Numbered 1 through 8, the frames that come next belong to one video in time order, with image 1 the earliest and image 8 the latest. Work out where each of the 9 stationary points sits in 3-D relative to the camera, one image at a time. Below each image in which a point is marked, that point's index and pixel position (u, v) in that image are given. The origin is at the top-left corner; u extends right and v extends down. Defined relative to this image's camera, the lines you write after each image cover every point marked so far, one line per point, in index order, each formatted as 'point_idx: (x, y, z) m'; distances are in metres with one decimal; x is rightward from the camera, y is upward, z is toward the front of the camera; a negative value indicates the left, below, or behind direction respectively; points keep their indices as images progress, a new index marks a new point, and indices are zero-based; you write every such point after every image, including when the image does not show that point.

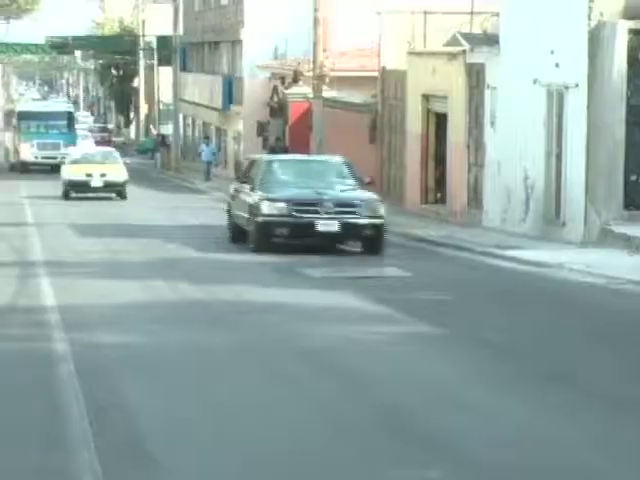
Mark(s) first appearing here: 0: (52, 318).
0: (-1.8, -0.6, +15.4) m
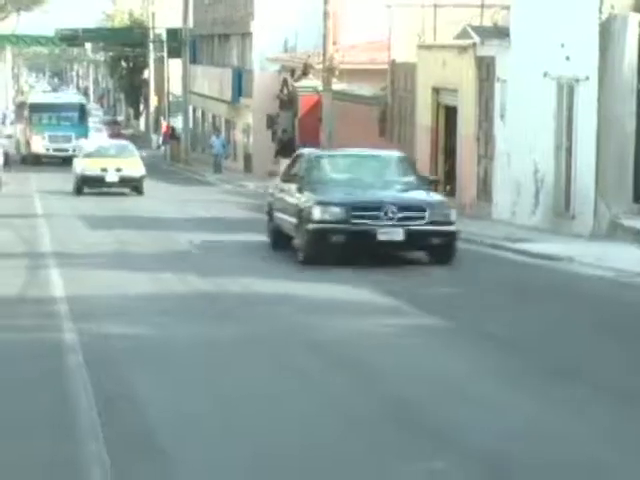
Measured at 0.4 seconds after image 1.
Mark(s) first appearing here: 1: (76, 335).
0: (-1.7, -0.5, +15.4) m
1: (-1.6, -0.6, +14.9) m
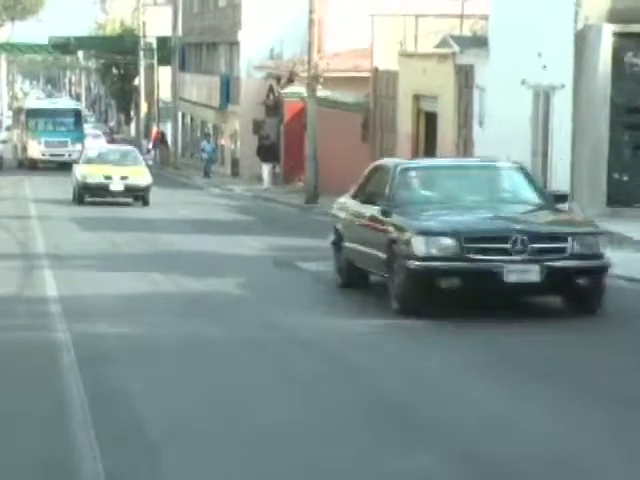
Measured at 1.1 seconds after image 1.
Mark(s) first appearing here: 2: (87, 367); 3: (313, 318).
0: (-1.8, -0.5, +15.9) m
1: (-1.7, -0.6, +15.4) m
2: (-1.5, -0.8, +14.2) m
3: (0.0, -0.6, +15.3) m
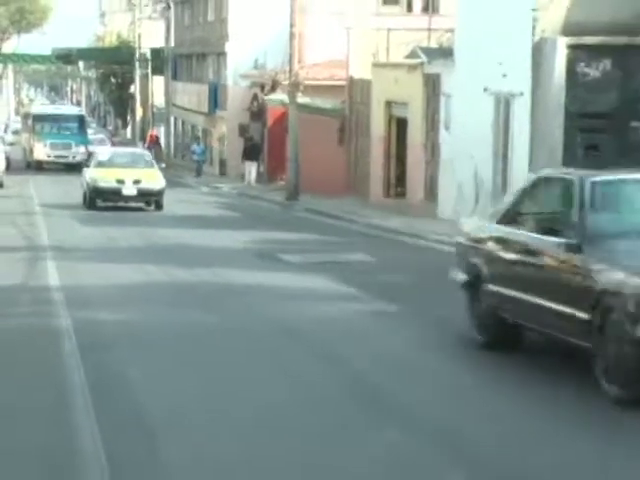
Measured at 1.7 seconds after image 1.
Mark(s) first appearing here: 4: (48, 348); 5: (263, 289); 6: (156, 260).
0: (-1.9, -0.5, +17.3) m
1: (-1.8, -0.6, +16.8) m
2: (-1.6, -0.7, +15.6) m
3: (-0.1, -0.6, +16.7) m
4: (-1.9, -0.7, +15.8) m
5: (-0.4, -0.4, +18.2) m
6: (-1.4, -0.2, +19.6) m
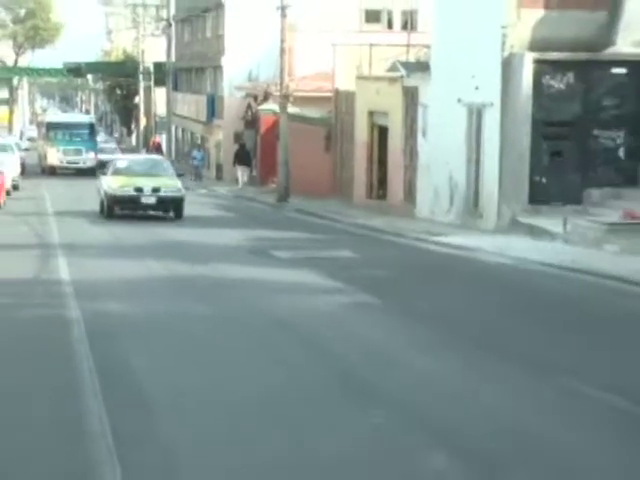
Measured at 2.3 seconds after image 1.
0: (-2.0, -0.5, +18.9) m
1: (-1.9, -0.6, +18.4) m
2: (-1.7, -0.7, +17.2) m
3: (-0.2, -0.6, +18.3) m
4: (-2.0, -0.7, +17.3) m
5: (-0.5, -0.4, +19.8) m
6: (-1.5, -0.1, +21.2) m
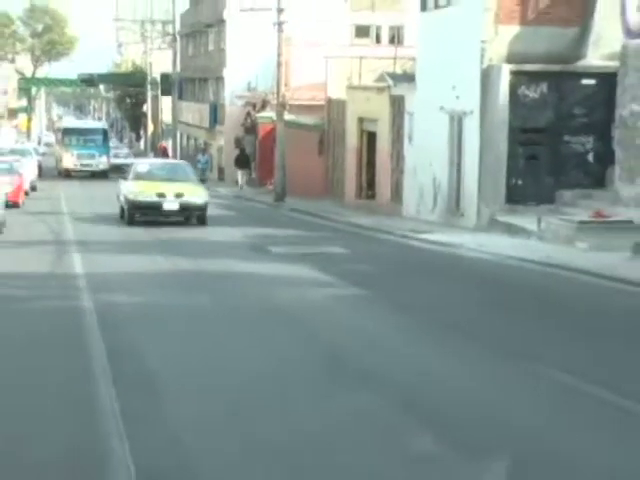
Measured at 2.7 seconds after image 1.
0: (-2.1, -0.4, +20.4) m
1: (-2.0, -0.5, +19.9) m
2: (-1.7, -0.7, +18.8) m
3: (-0.3, -0.6, +19.9) m
4: (-2.0, -0.7, +18.9) m
5: (-0.6, -0.3, +21.3) m
6: (-1.6, -0.1, +22.7) m
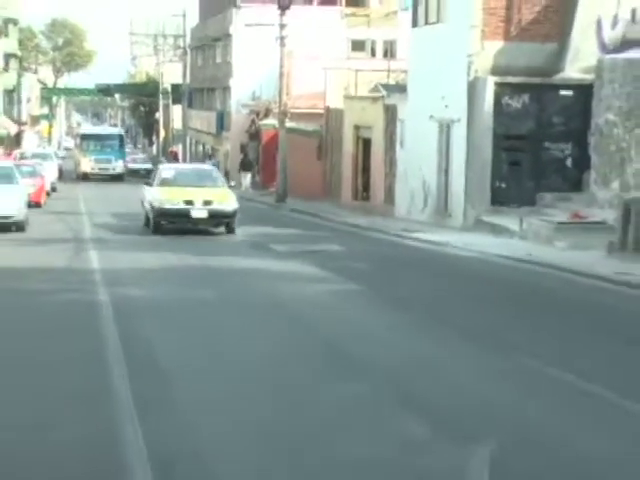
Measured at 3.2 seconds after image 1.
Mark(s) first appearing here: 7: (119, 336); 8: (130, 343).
0: (-2.1, -0.4, +22.1) m
1: (-2.0, -0.5, +21.6) m
2: (-1.7, -0.7, +20.4) m
3: (-0.3, -0.5, +21.5) m
4: (-2.0, -0.7, +20.5) m
5: (-0.6, -0.3, +22.9) m
6: (-1.6, -0.1, +24.3) m
7: (-1.6, -0.8, +19.3) m
8: (-1.5, -0.9, +19.0) m
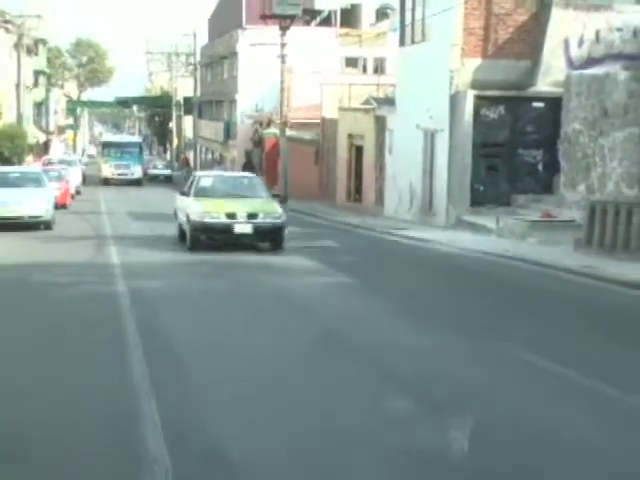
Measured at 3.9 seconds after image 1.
0: (-2.1, -0.4, +24.5) m
1: (-2.0, -0.5, +24.0) m
2: (-1.8, -0.7, +22.8) m
3: (-0.3, -0.5, +23.9) m
4: (-2.0, -0.7, +22.9) m
5: (-0.7, -0.3, +25.4) m
6: (-1.6, 0.0, +26.8) m
7: (-1.7, -0.8, +21.7) m
8: (-1.5, -0.8, +21.5) m
